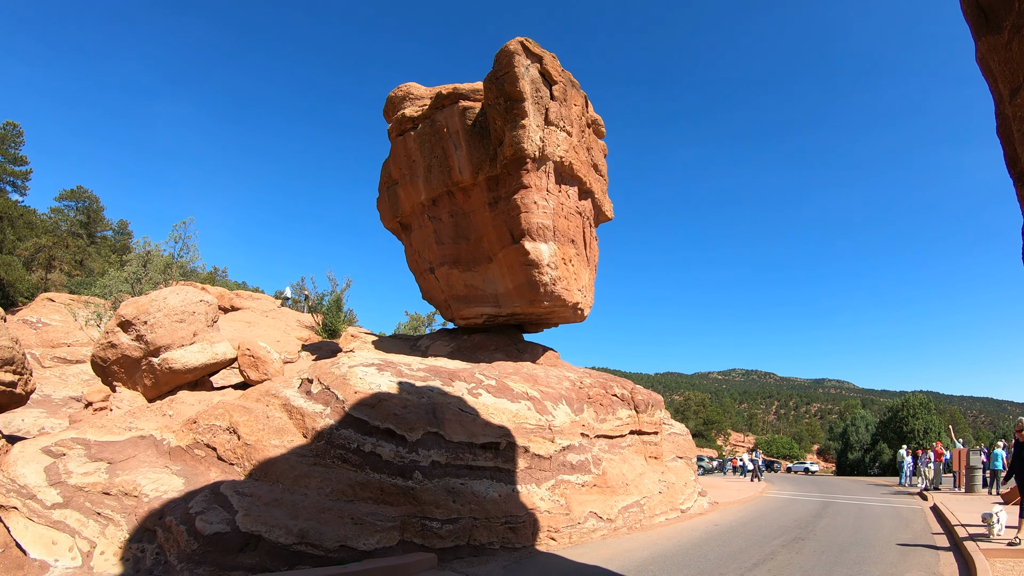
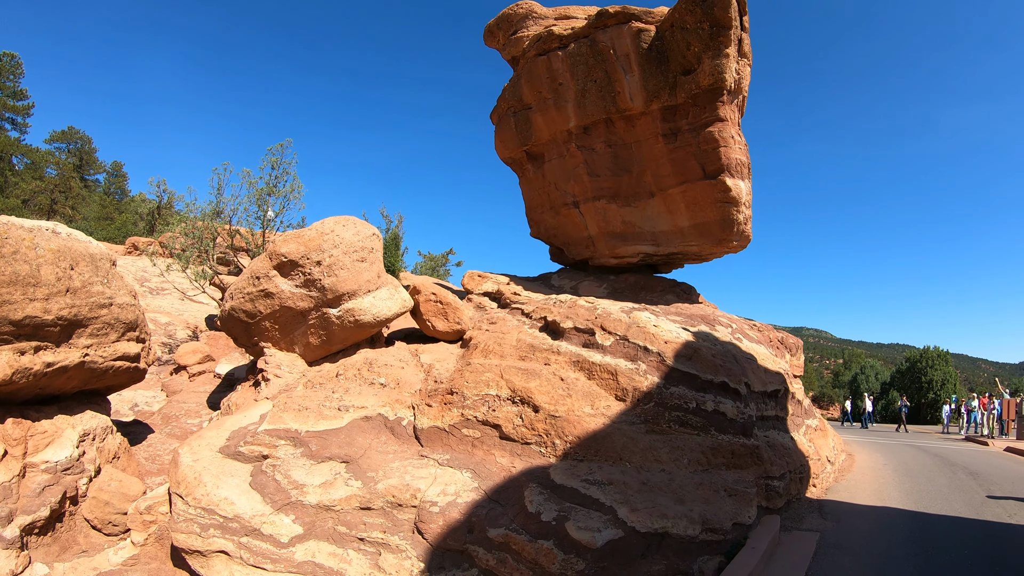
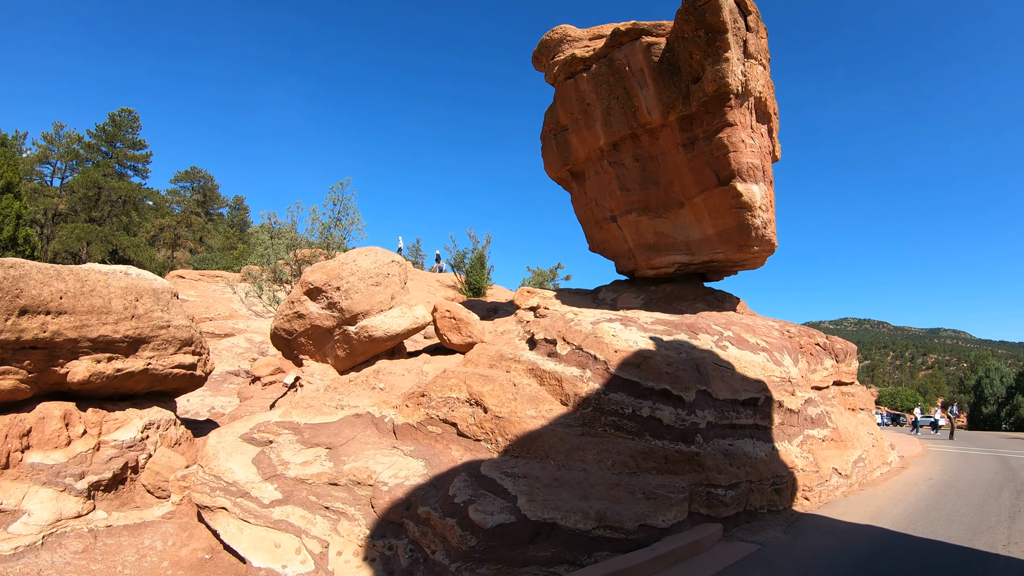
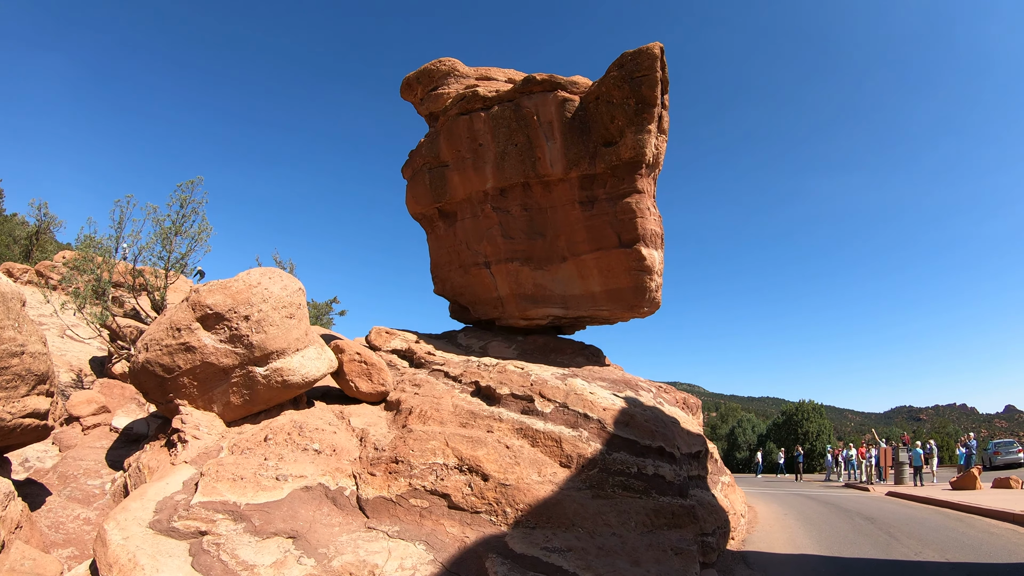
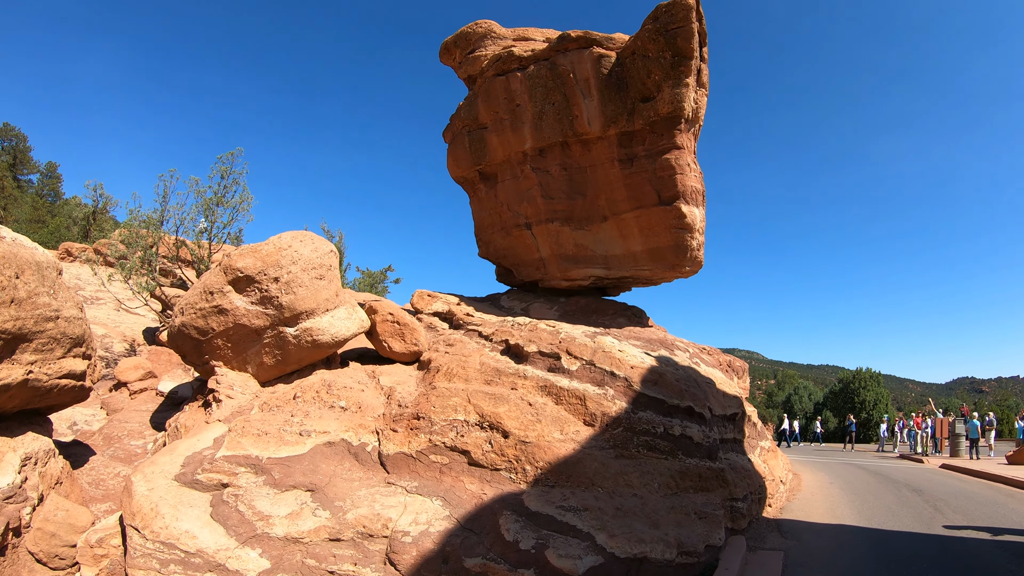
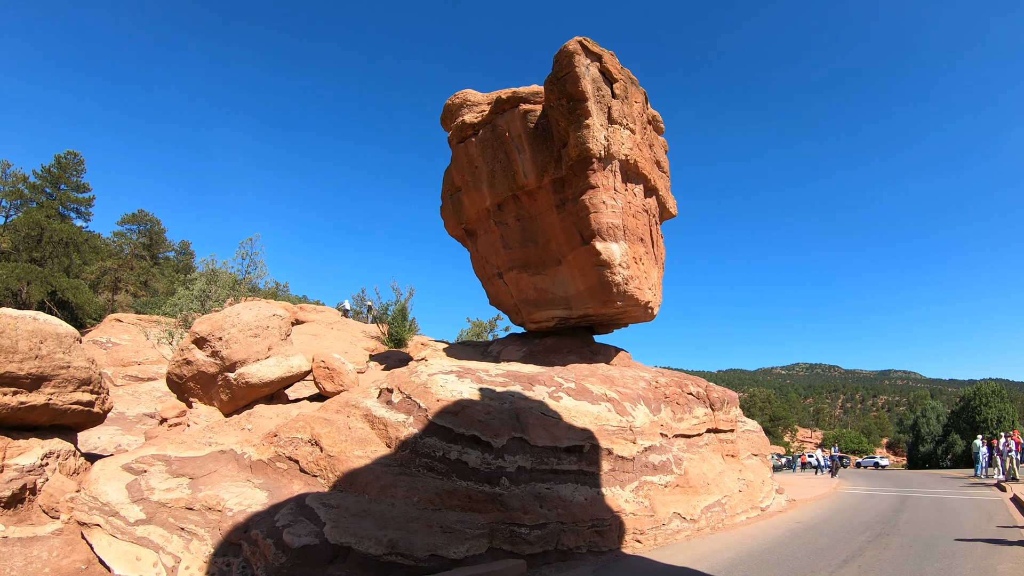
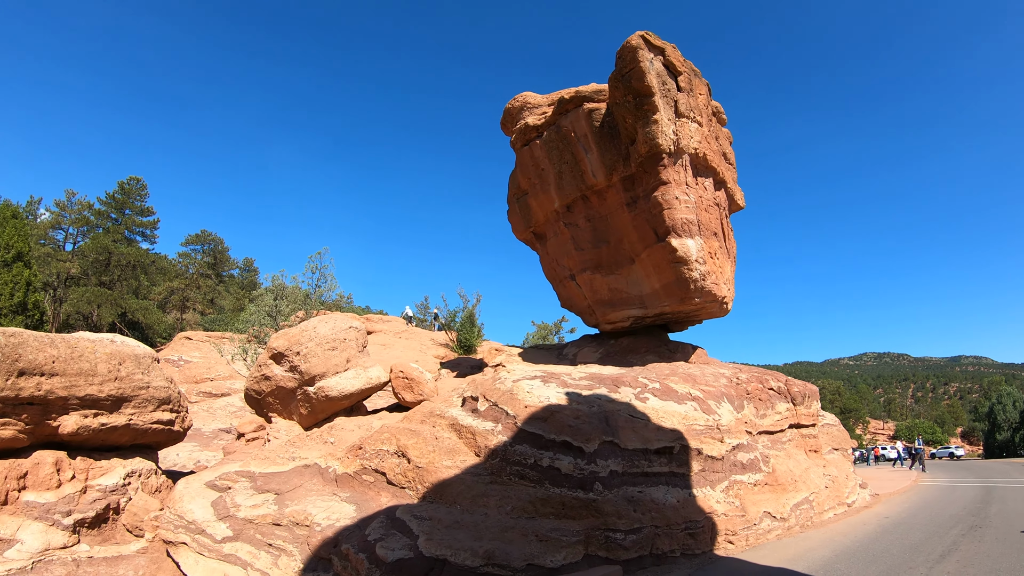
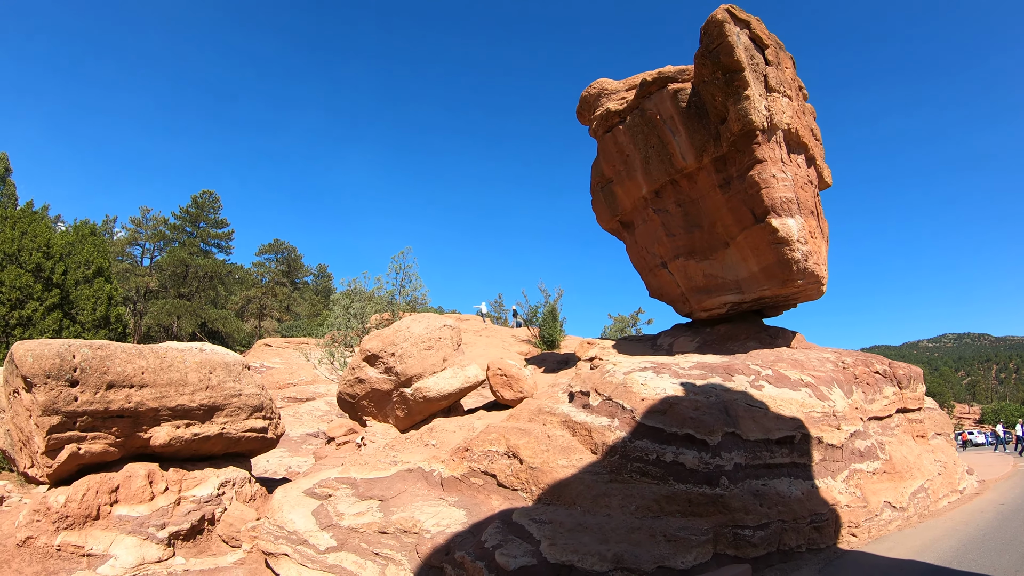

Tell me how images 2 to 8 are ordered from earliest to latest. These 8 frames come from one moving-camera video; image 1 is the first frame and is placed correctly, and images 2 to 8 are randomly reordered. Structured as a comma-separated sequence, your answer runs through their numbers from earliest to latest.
6, 7, 8, 3, 2, 5, 4
